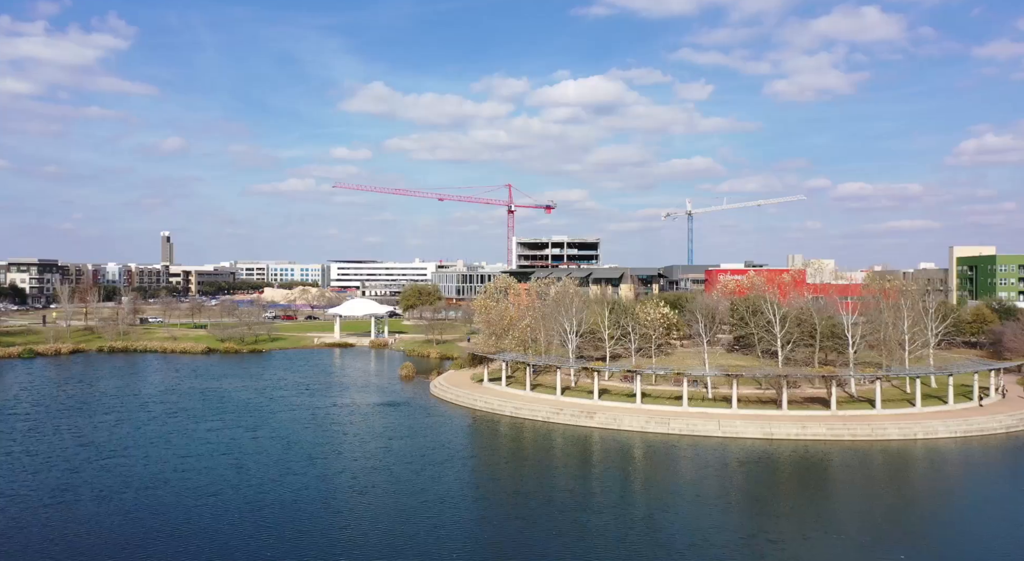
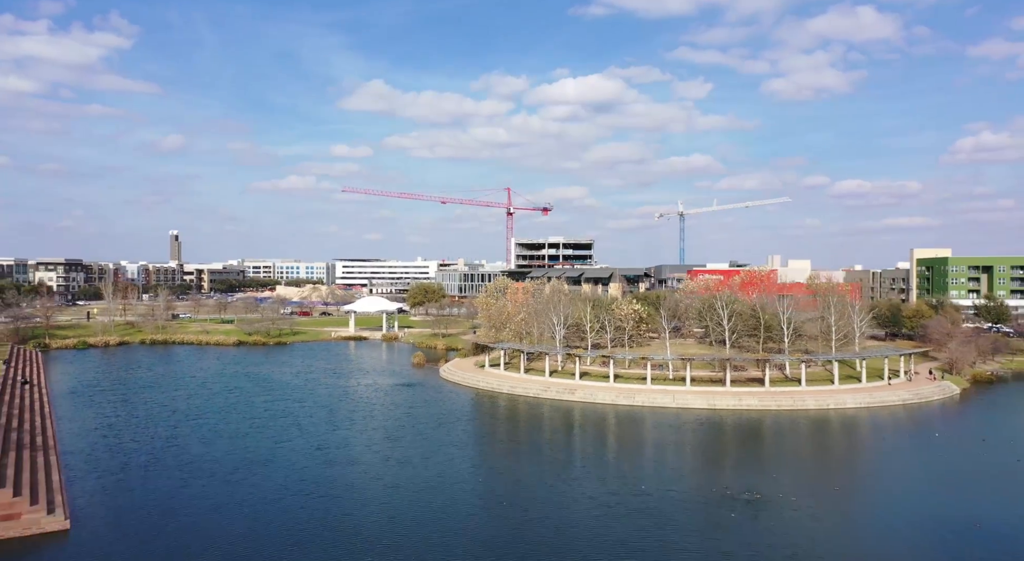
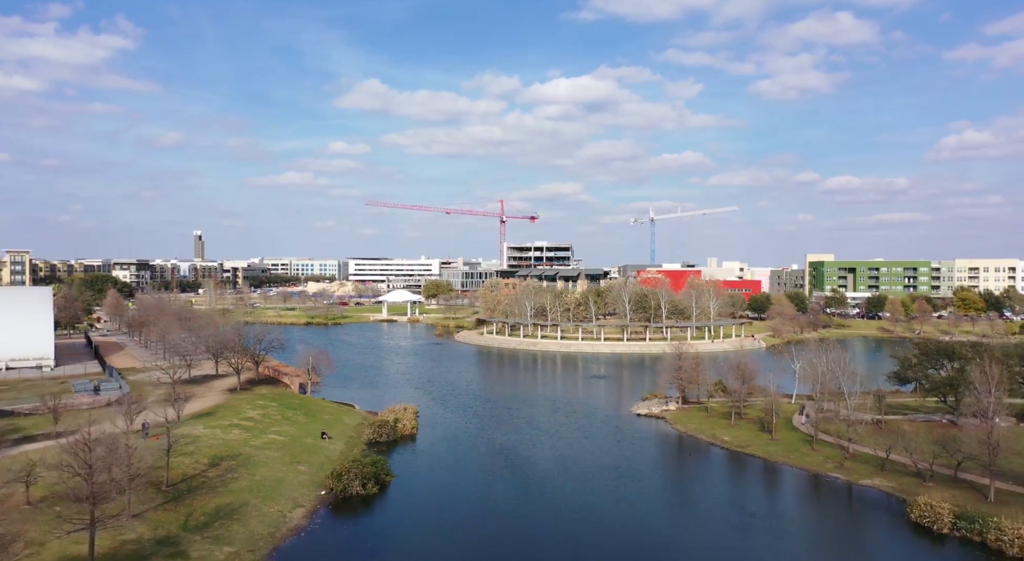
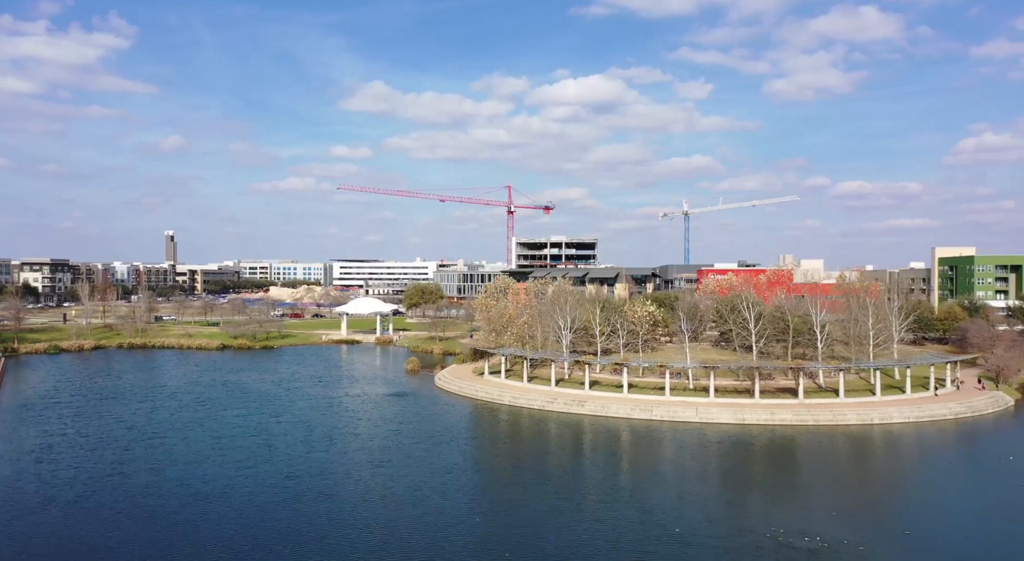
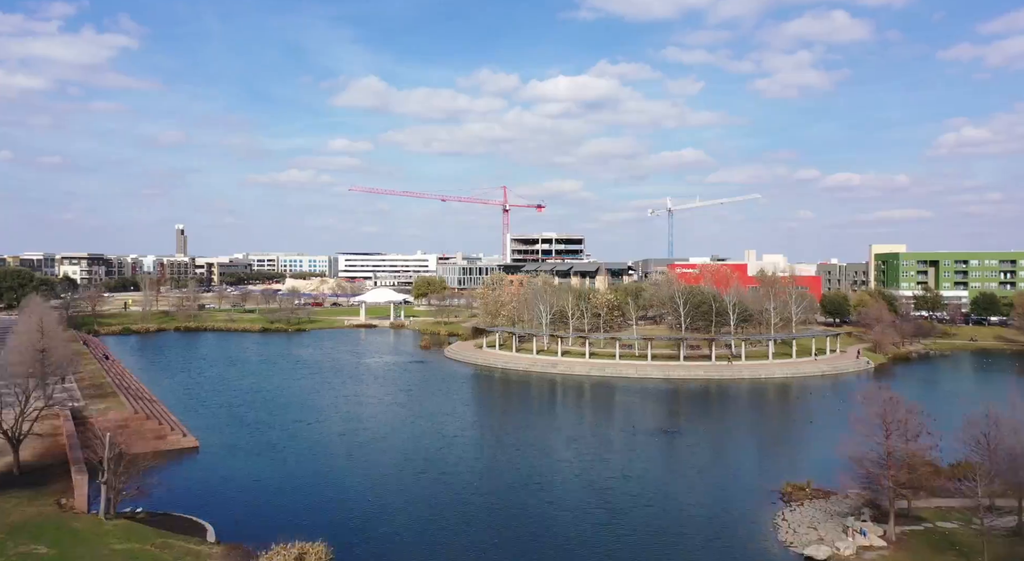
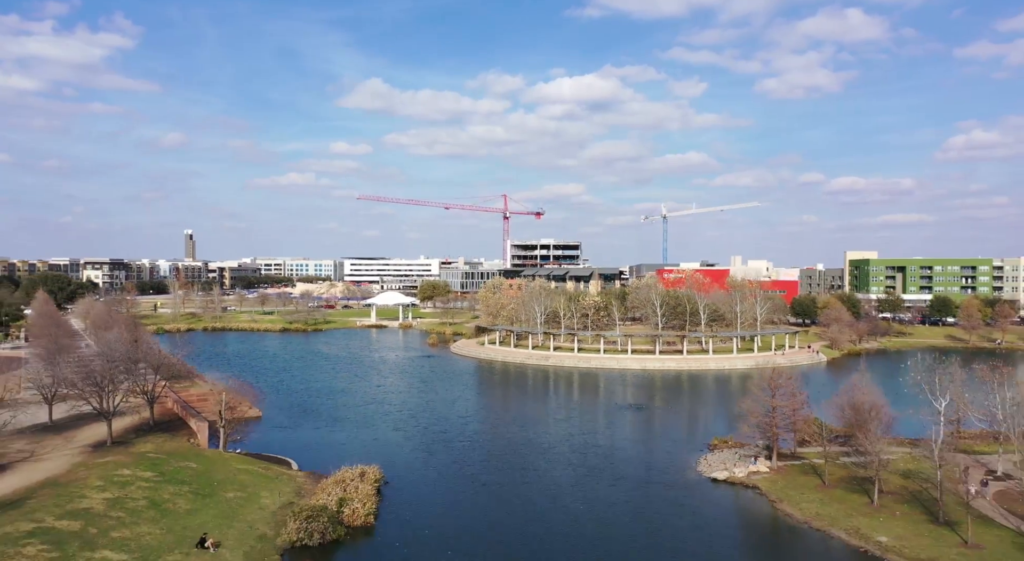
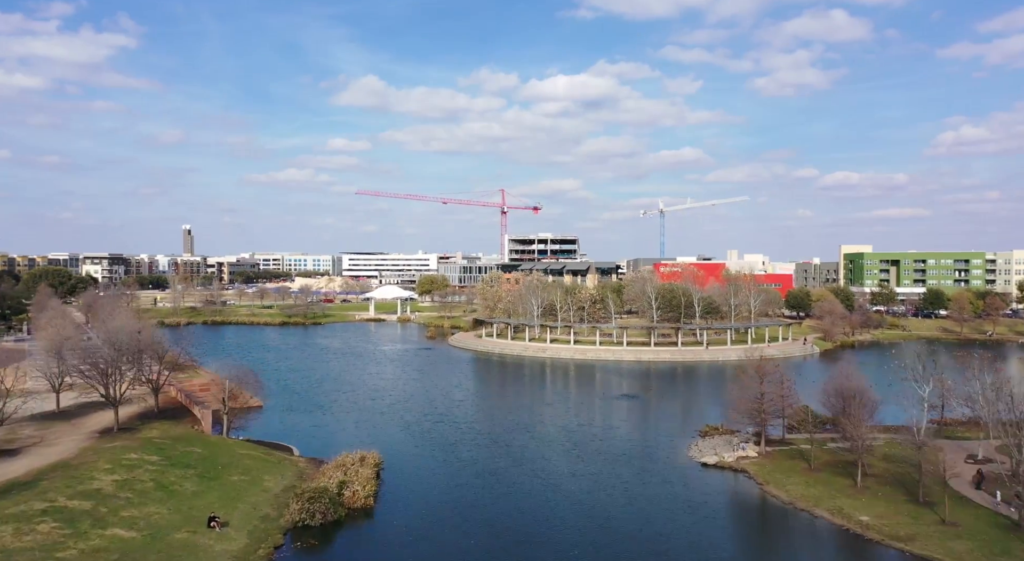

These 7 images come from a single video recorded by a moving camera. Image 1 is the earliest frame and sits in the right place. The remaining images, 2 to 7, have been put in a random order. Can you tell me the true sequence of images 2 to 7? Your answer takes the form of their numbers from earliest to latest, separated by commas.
4, 2, 6, 3, 7, 5
